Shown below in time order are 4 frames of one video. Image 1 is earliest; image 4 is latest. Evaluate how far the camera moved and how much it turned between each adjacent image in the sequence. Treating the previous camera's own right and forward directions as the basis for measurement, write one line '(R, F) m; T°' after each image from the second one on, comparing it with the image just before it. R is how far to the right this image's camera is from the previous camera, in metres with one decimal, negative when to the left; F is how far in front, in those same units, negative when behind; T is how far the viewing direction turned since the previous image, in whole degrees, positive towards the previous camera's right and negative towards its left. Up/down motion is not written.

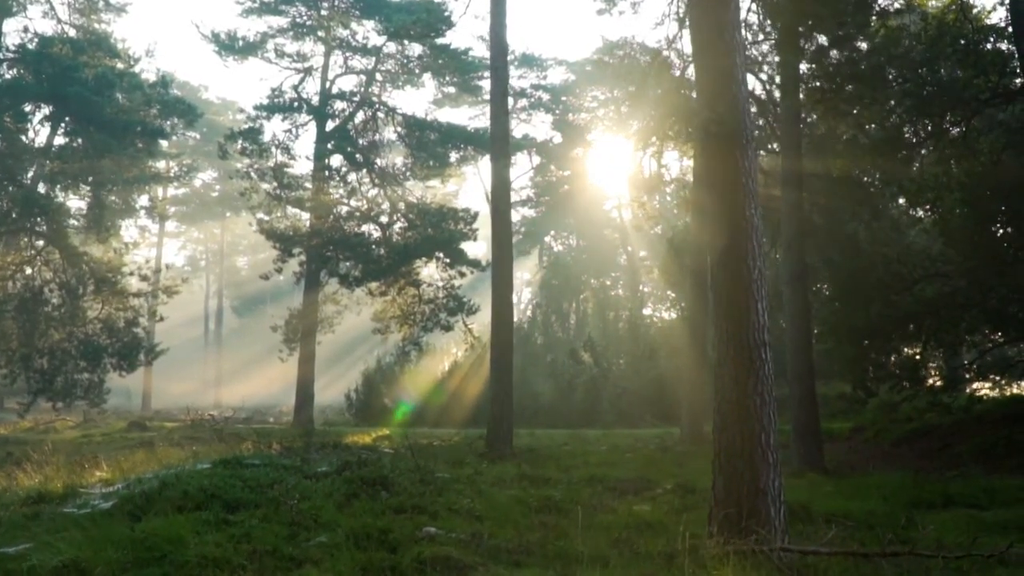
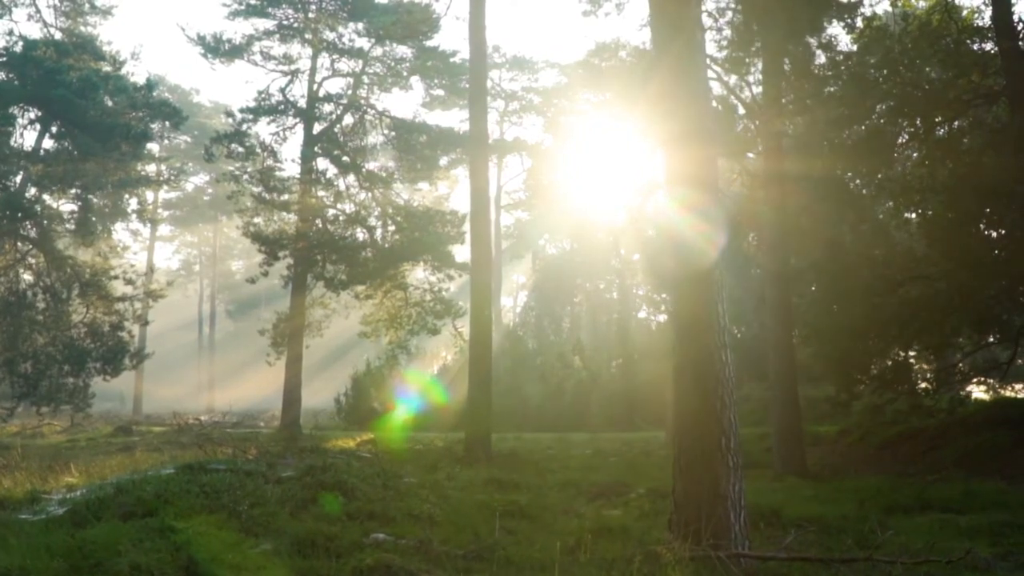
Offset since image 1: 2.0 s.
(+0.8, +0.4) m; 0°
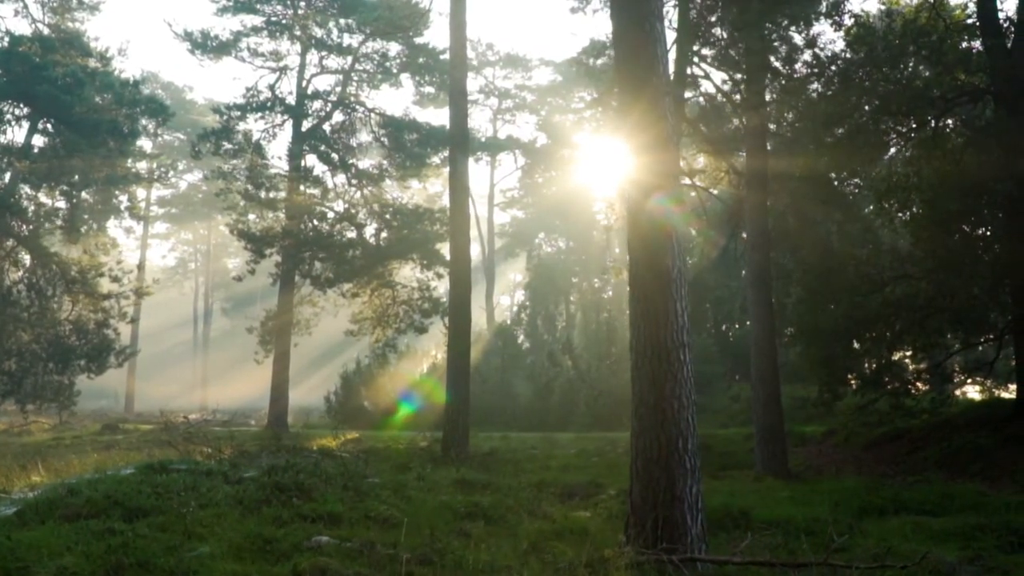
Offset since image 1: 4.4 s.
(+0.9, +0.4) m; 0°
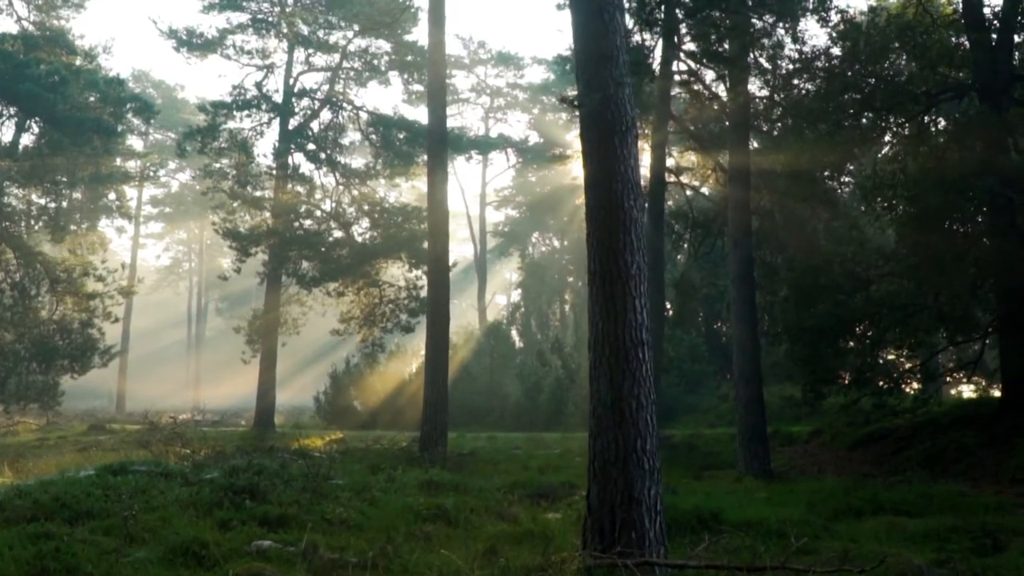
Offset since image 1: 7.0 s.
(+0.8, +0.5) m; 0°
